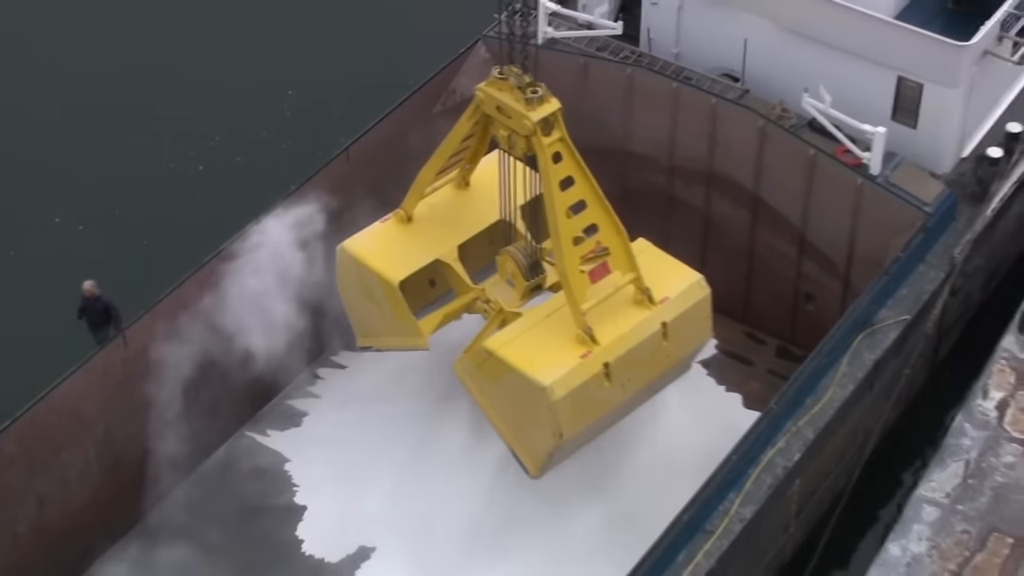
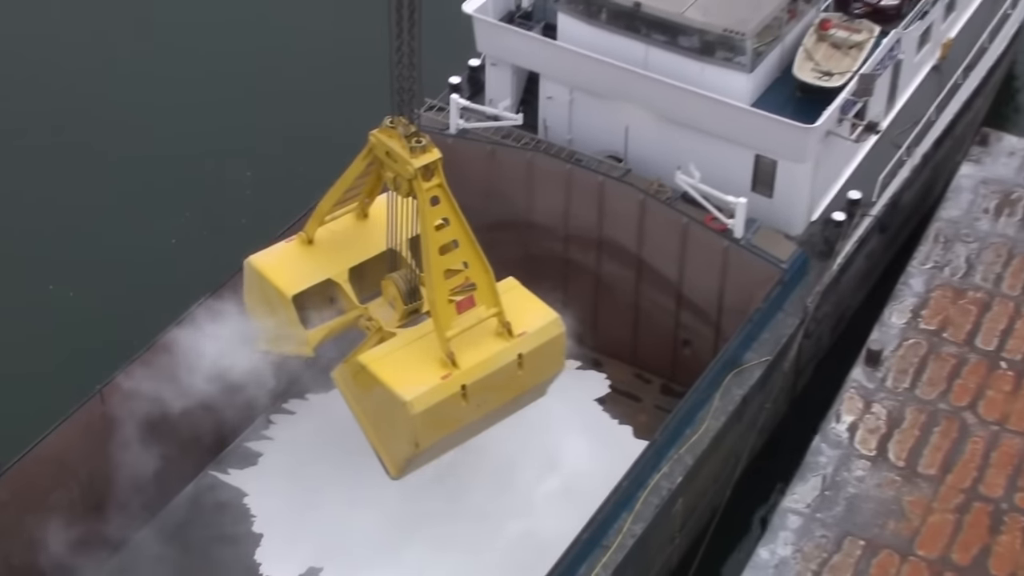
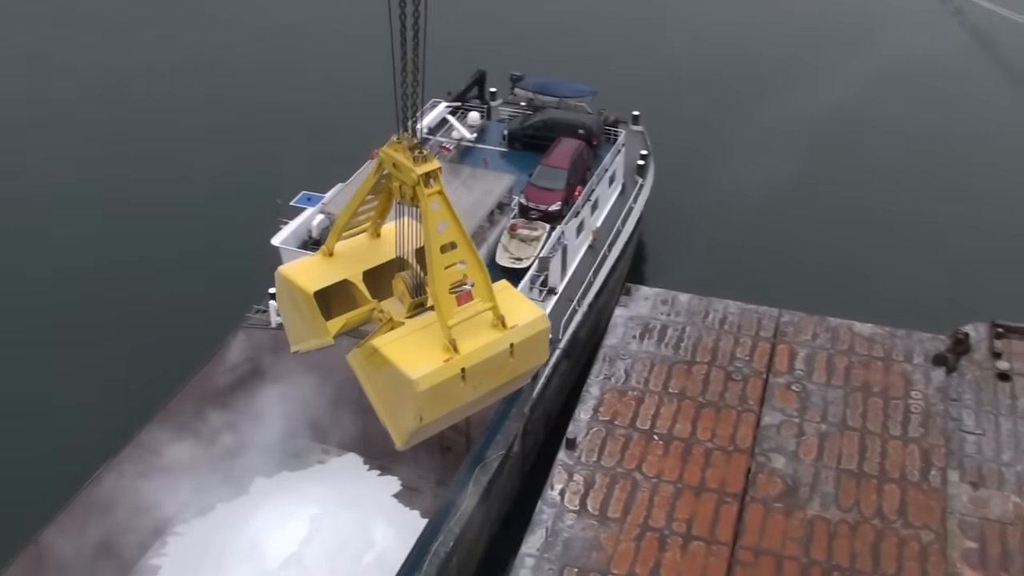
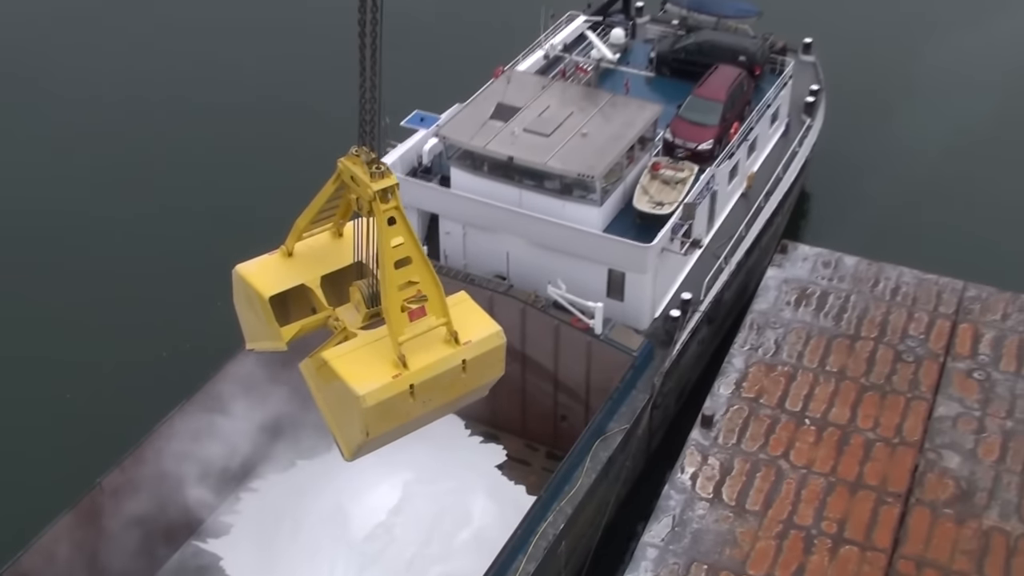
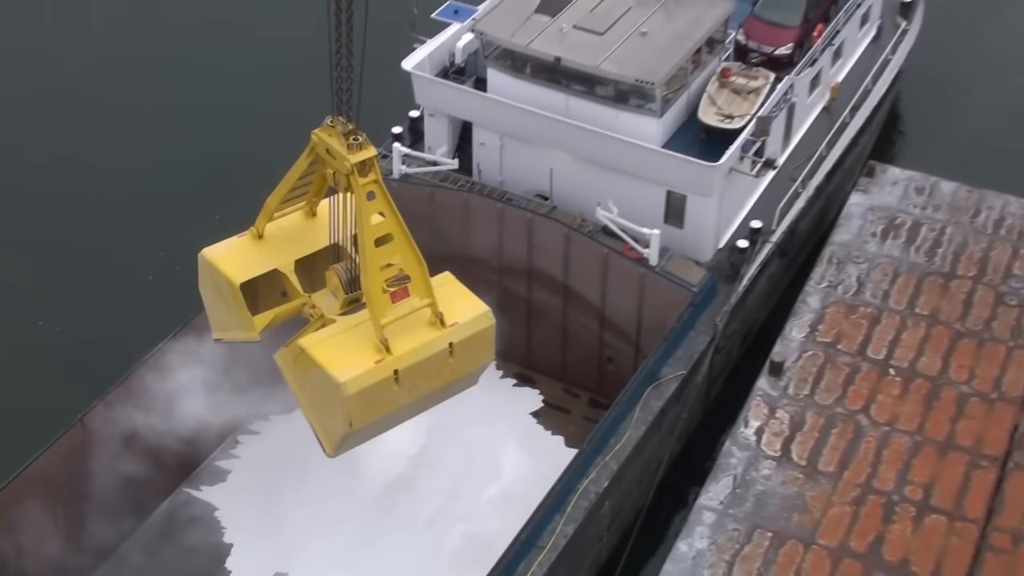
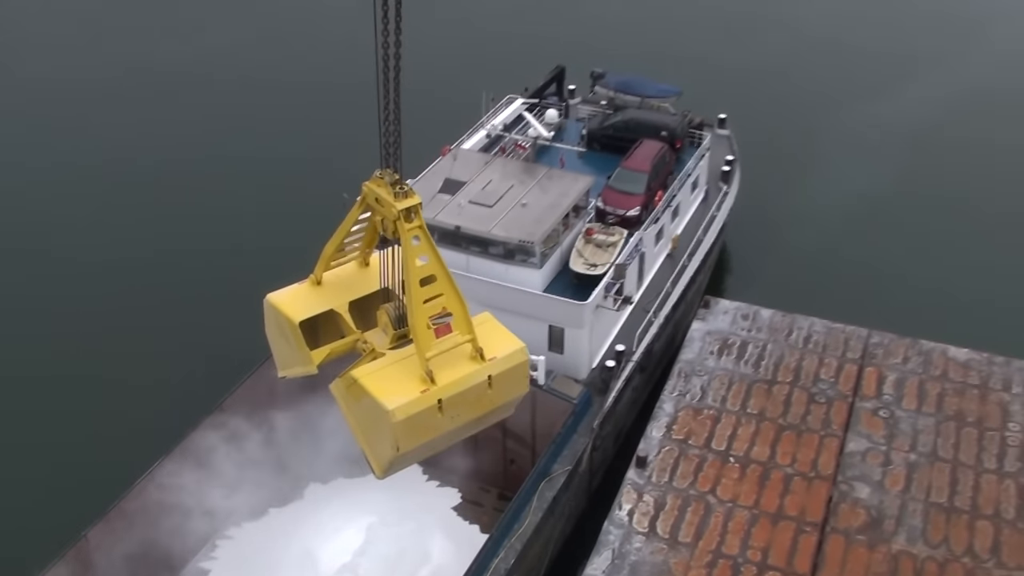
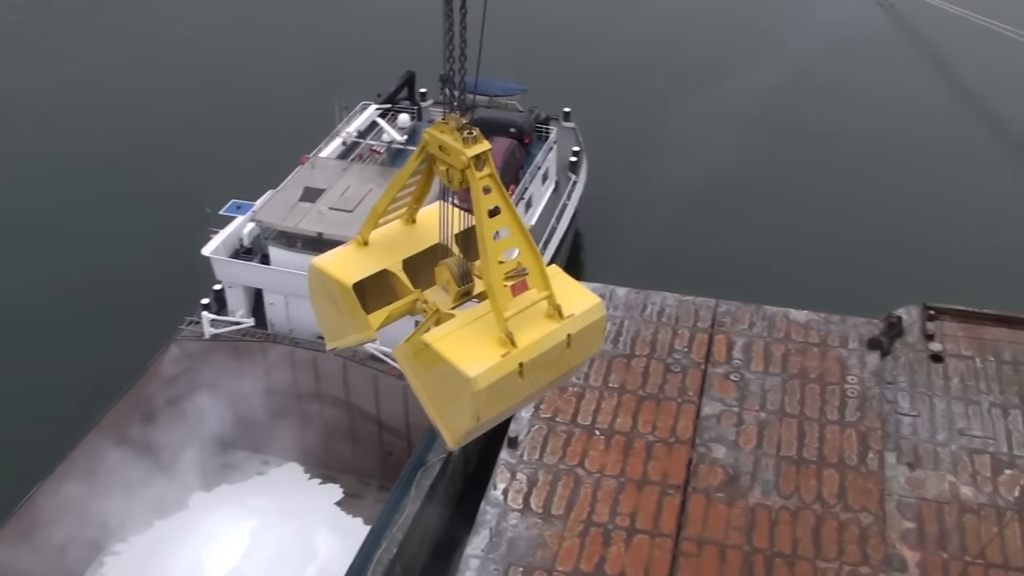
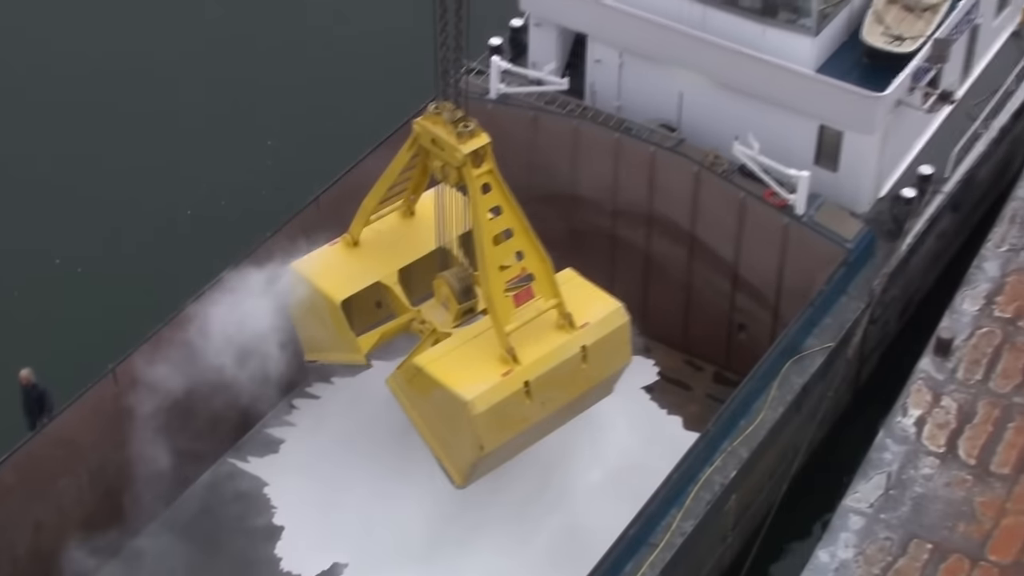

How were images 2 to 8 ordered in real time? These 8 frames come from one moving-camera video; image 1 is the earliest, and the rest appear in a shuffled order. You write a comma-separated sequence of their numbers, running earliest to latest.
8, 2, 5, 4, 6, 3, 7
